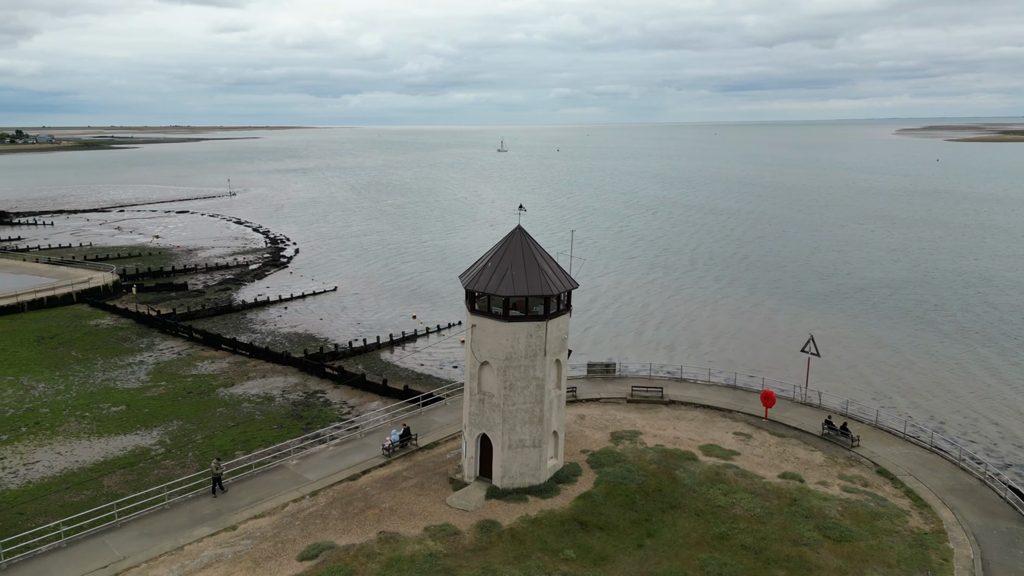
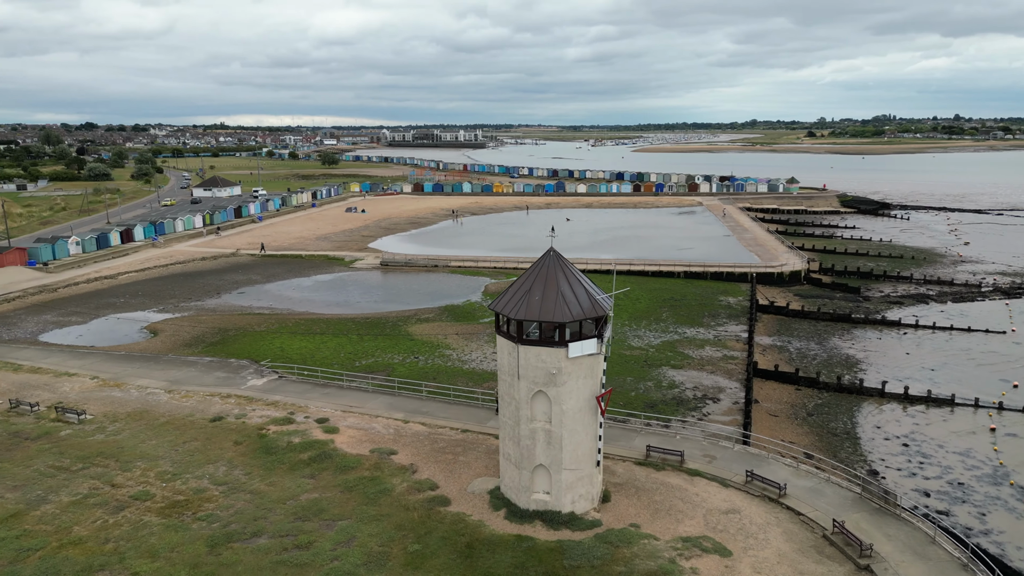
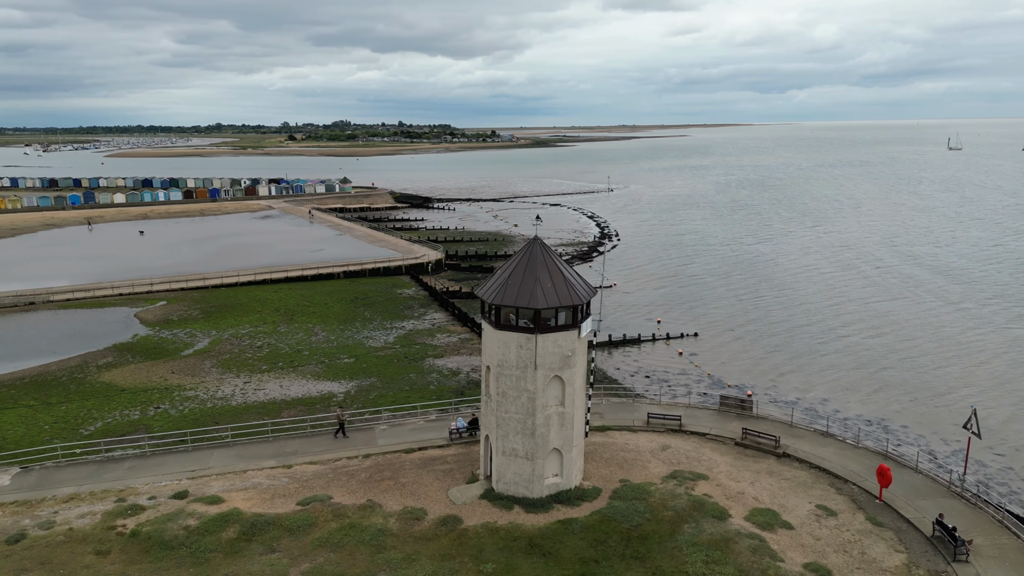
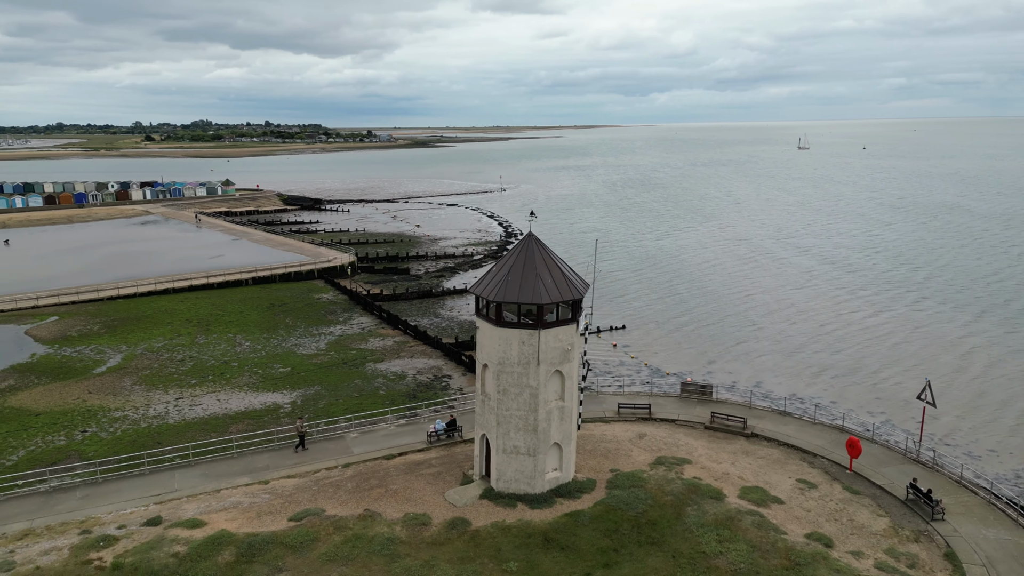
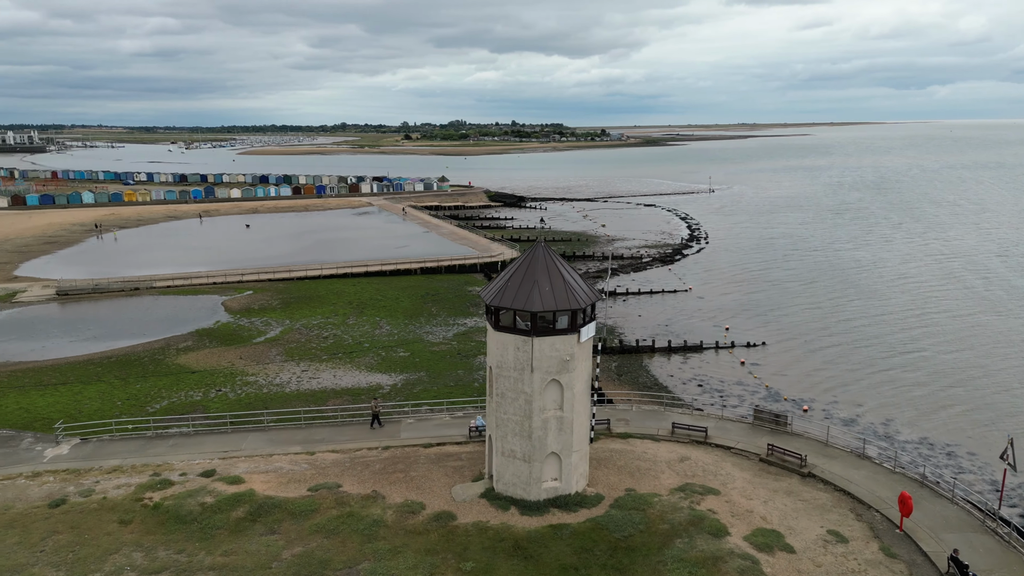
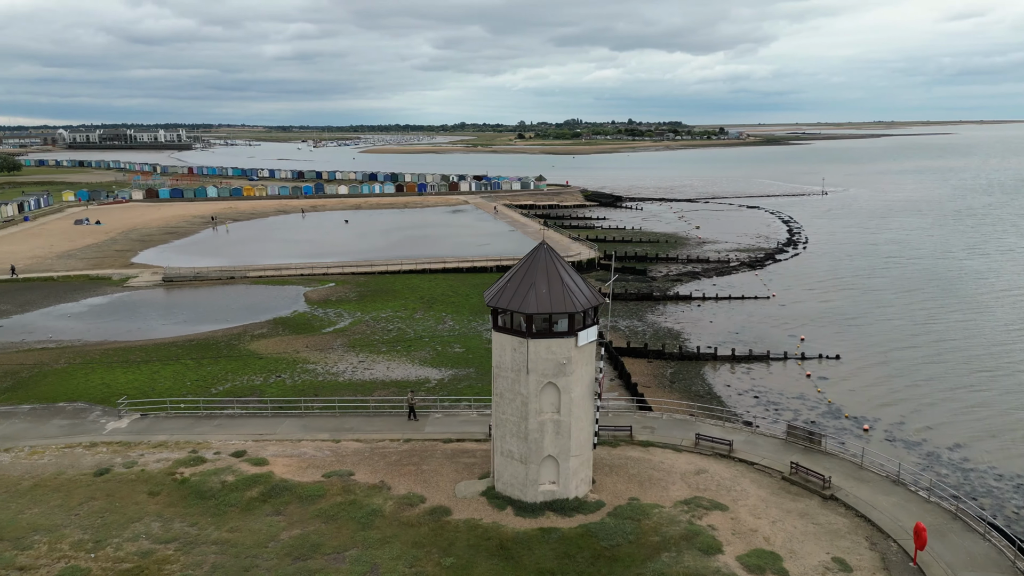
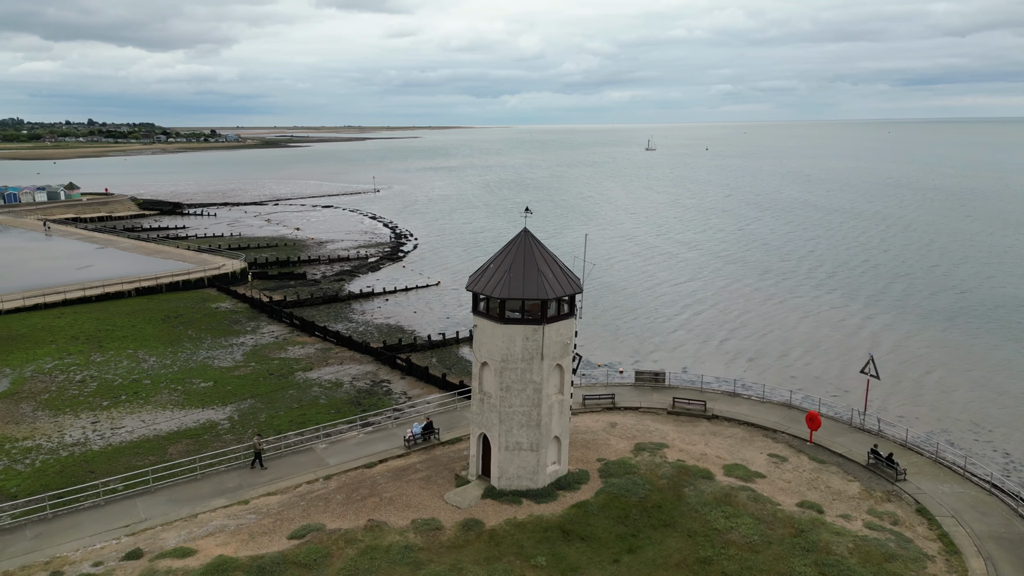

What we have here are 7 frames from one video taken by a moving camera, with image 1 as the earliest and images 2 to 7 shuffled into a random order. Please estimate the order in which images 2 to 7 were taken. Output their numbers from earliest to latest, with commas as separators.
7, 4, 3, 5, 6, 2
